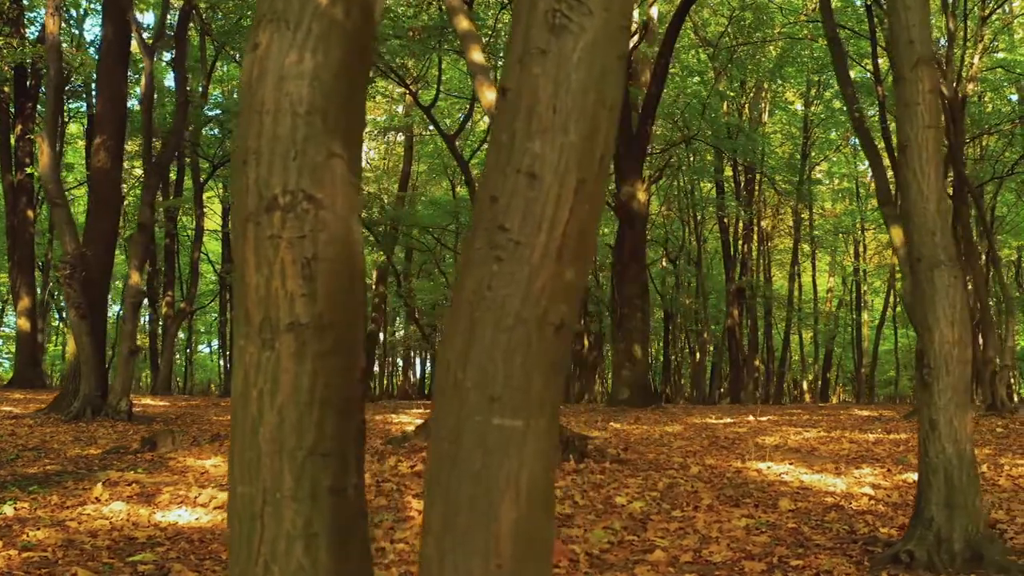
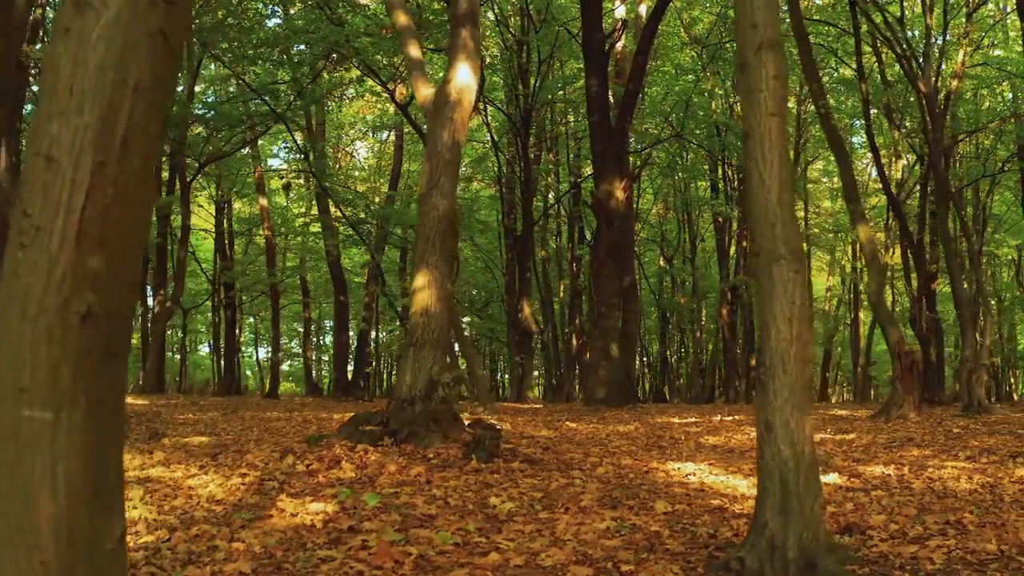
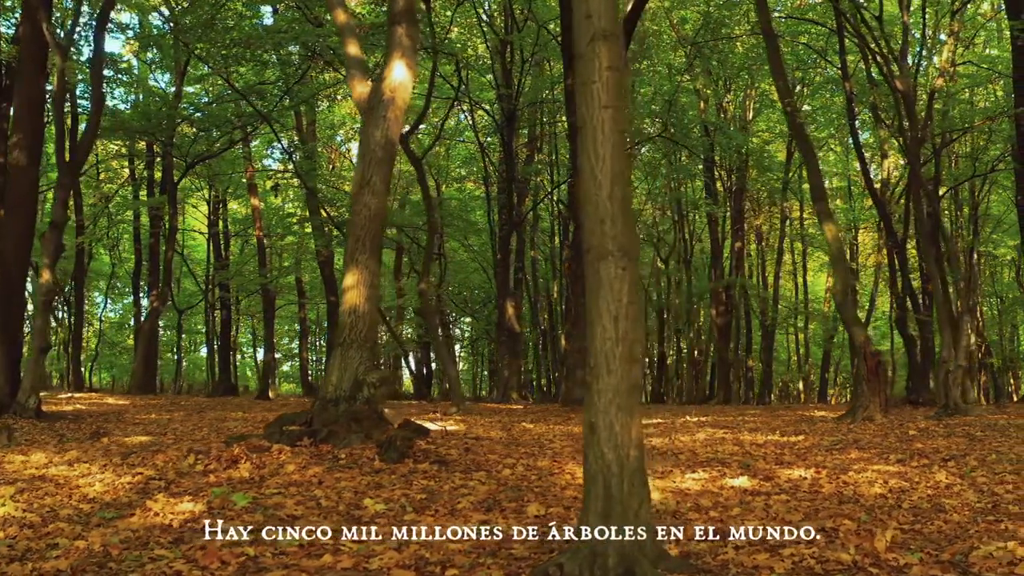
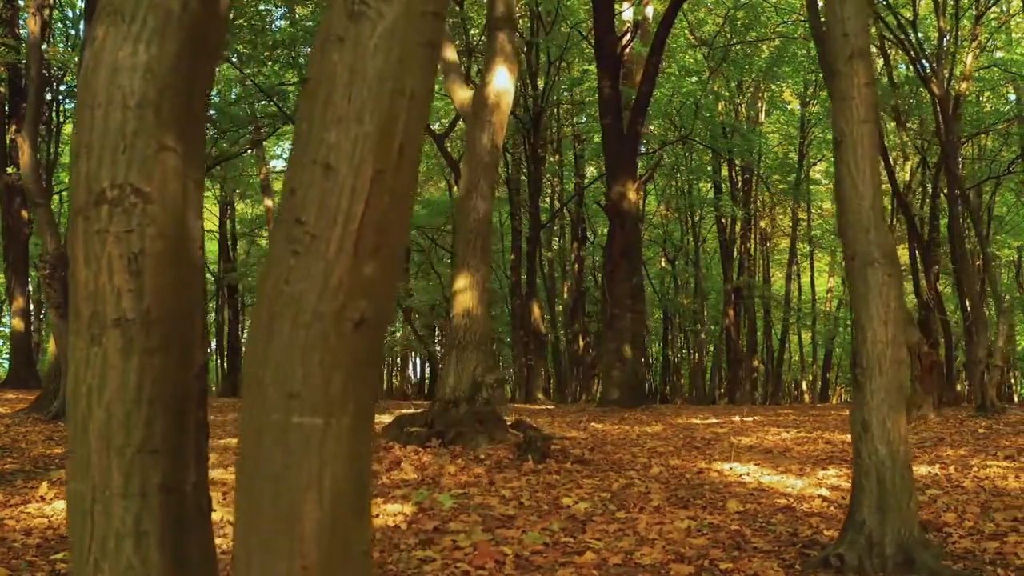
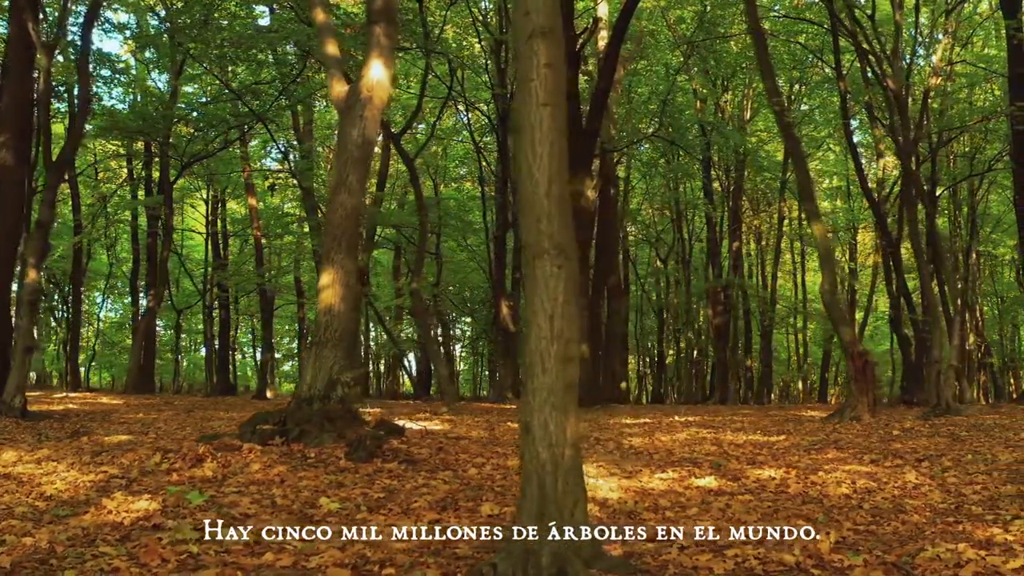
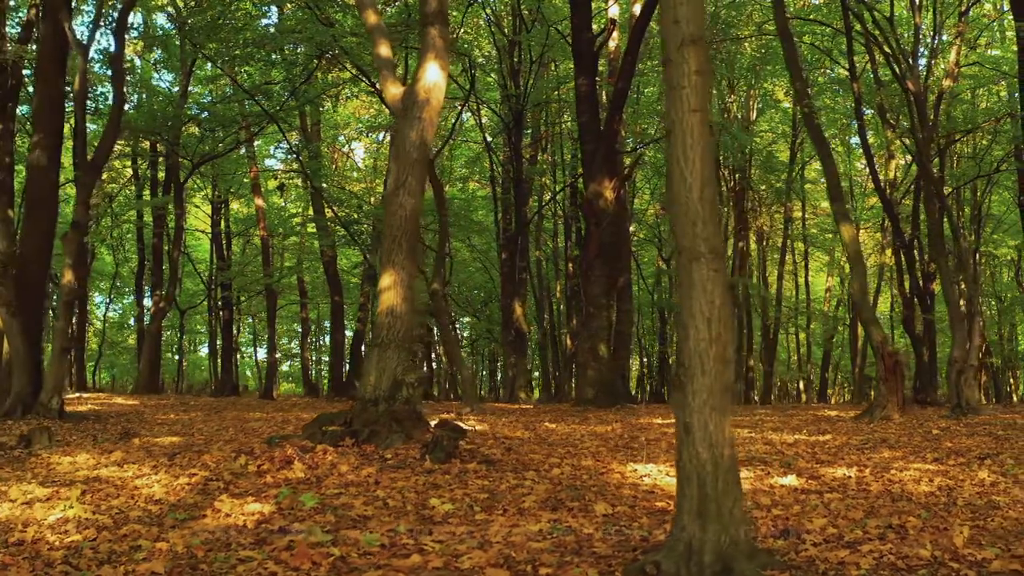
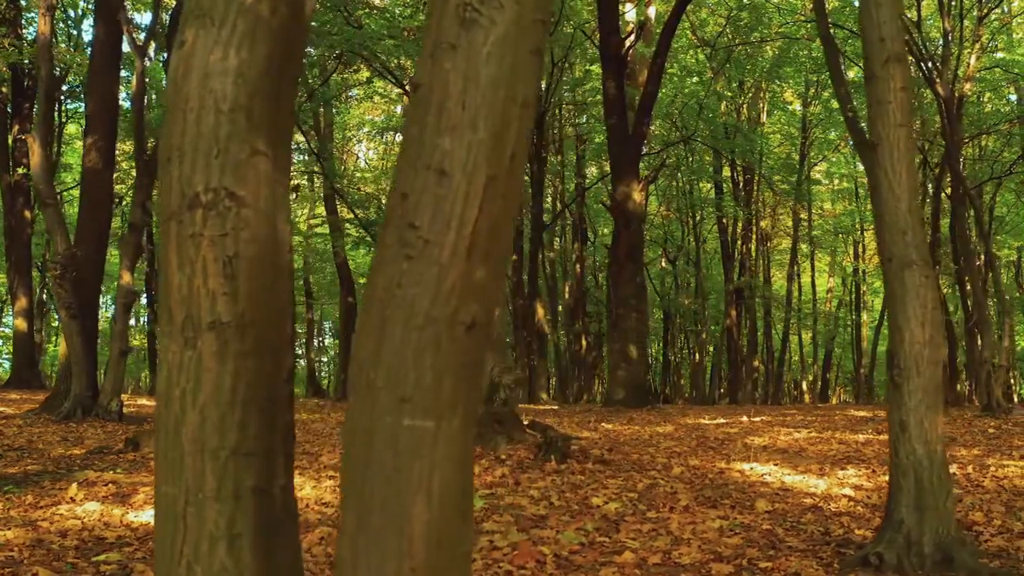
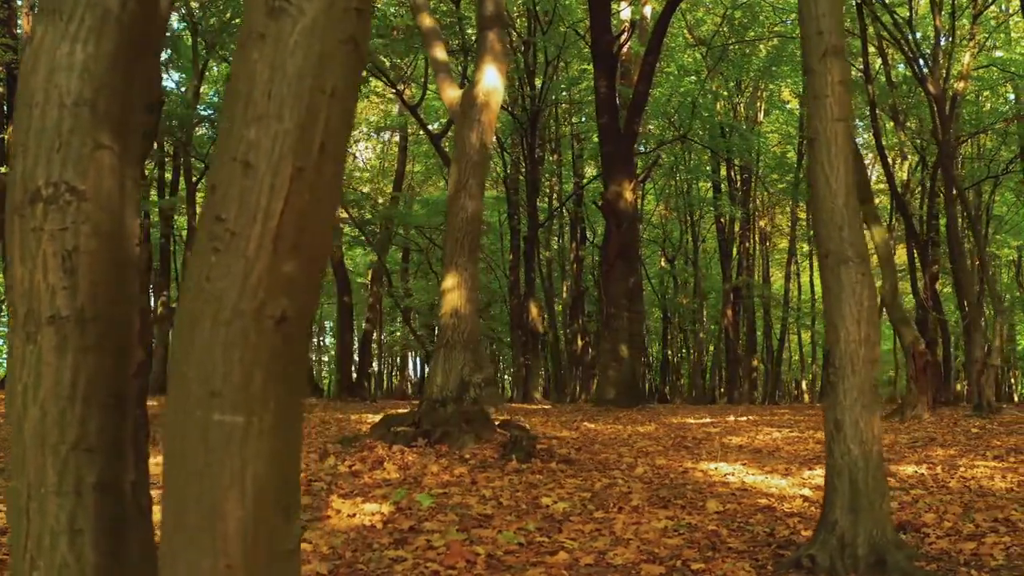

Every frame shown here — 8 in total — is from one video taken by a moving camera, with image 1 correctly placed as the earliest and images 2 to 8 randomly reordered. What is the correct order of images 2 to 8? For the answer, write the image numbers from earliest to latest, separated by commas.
7, 4, 8, 2, 6, 3, 5
